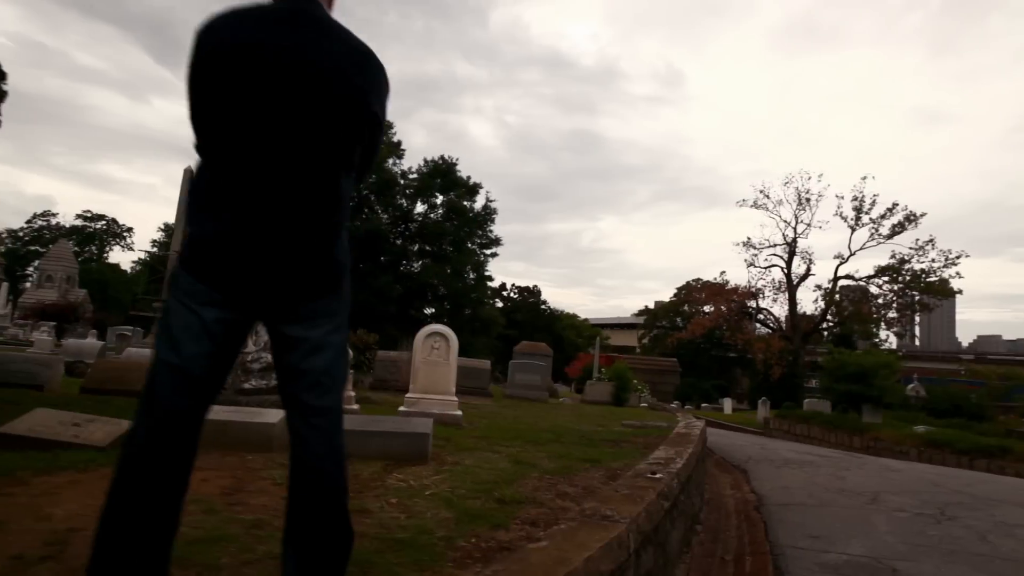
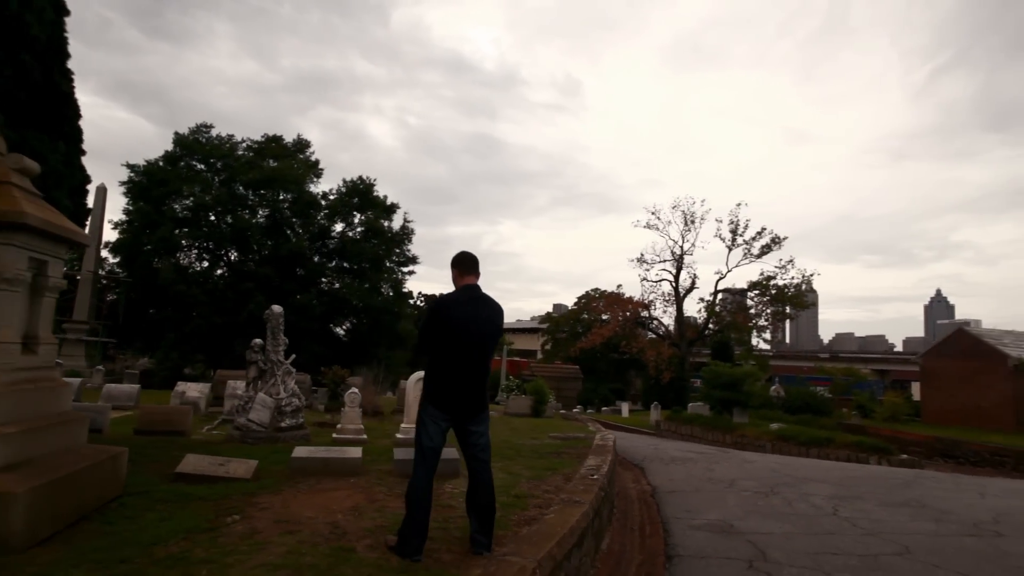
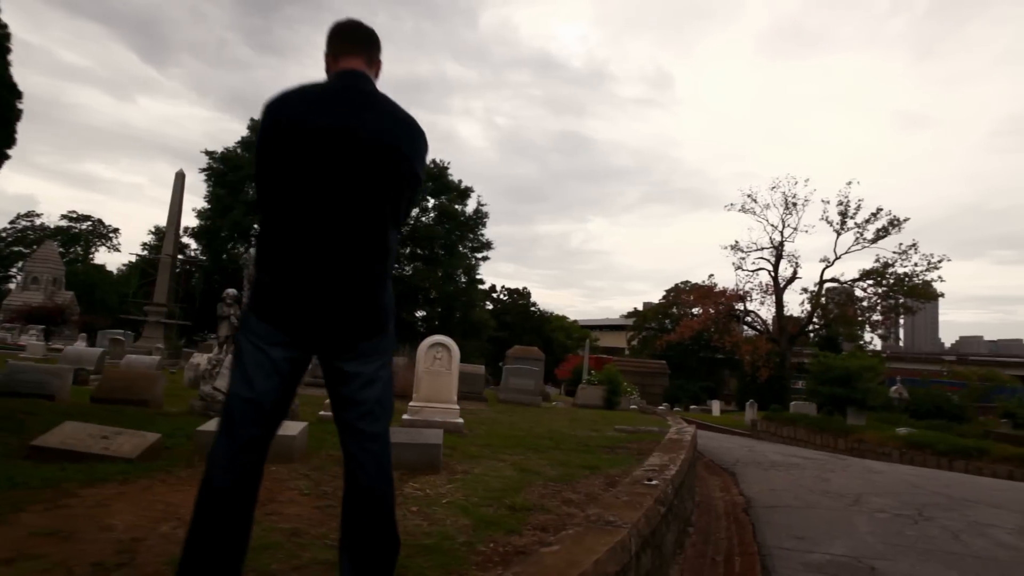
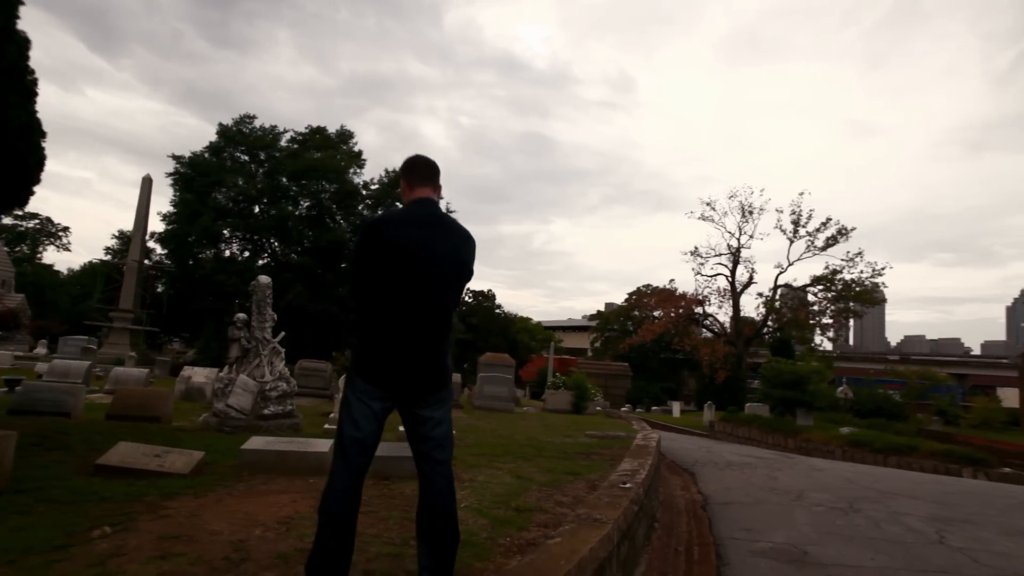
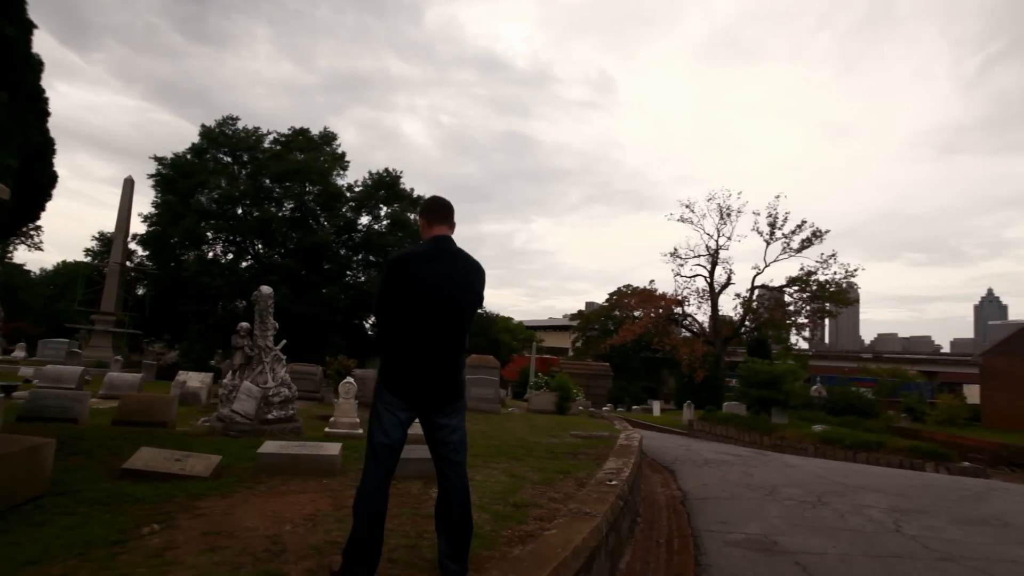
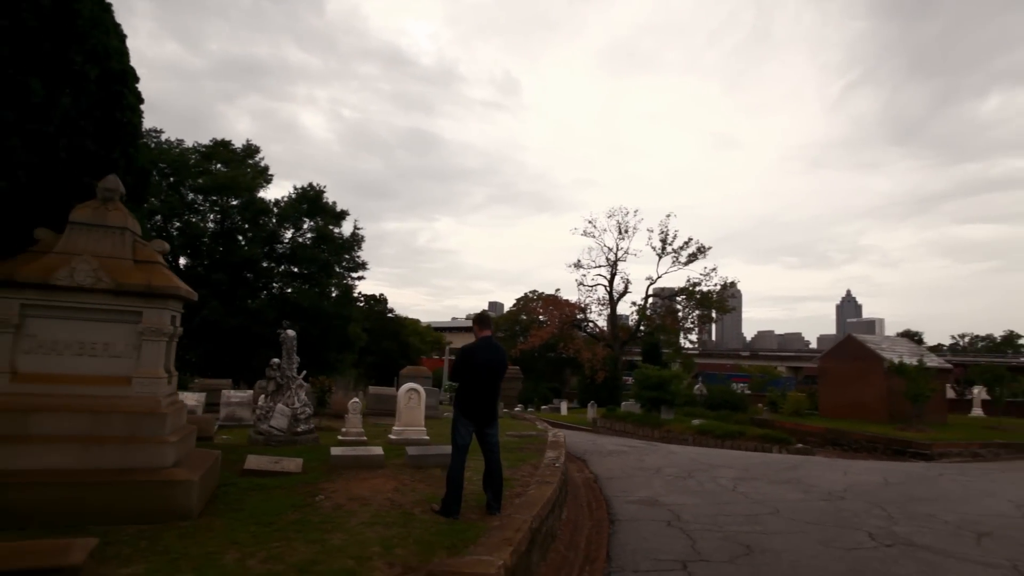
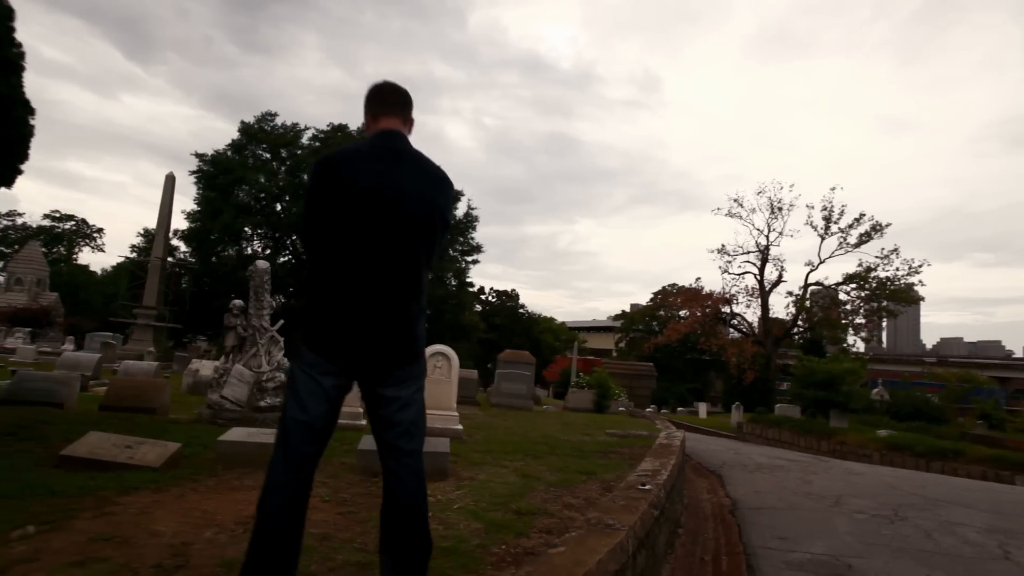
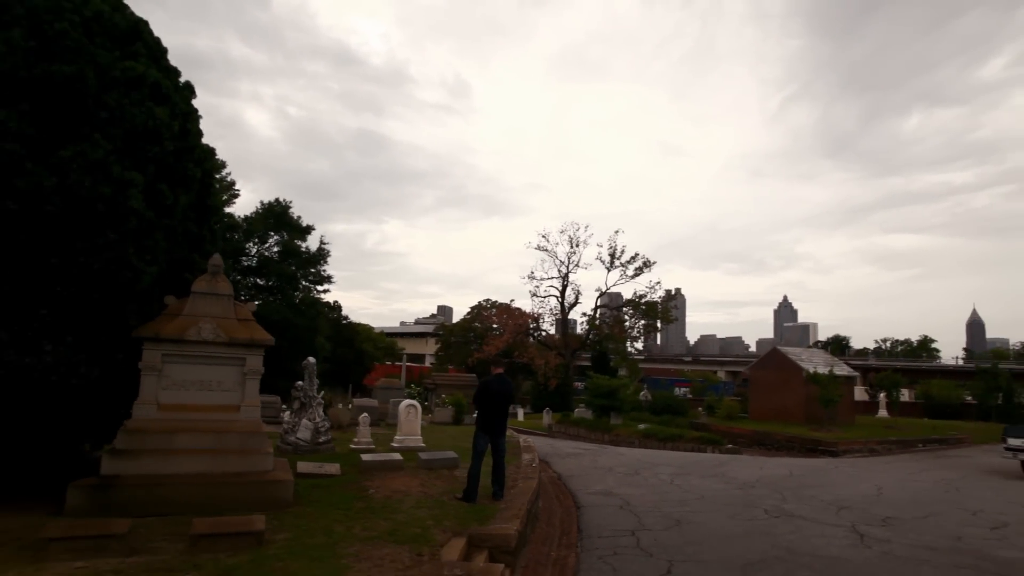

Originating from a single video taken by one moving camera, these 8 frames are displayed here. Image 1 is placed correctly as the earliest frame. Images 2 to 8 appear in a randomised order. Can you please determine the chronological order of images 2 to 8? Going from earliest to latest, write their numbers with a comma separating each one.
3, 7, 4, 5, 2, 6, 8
